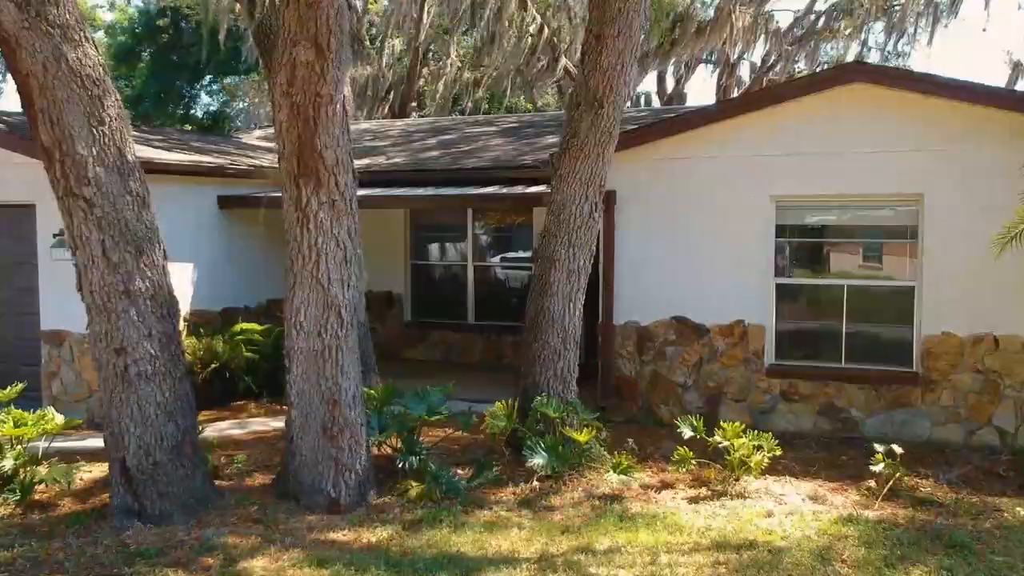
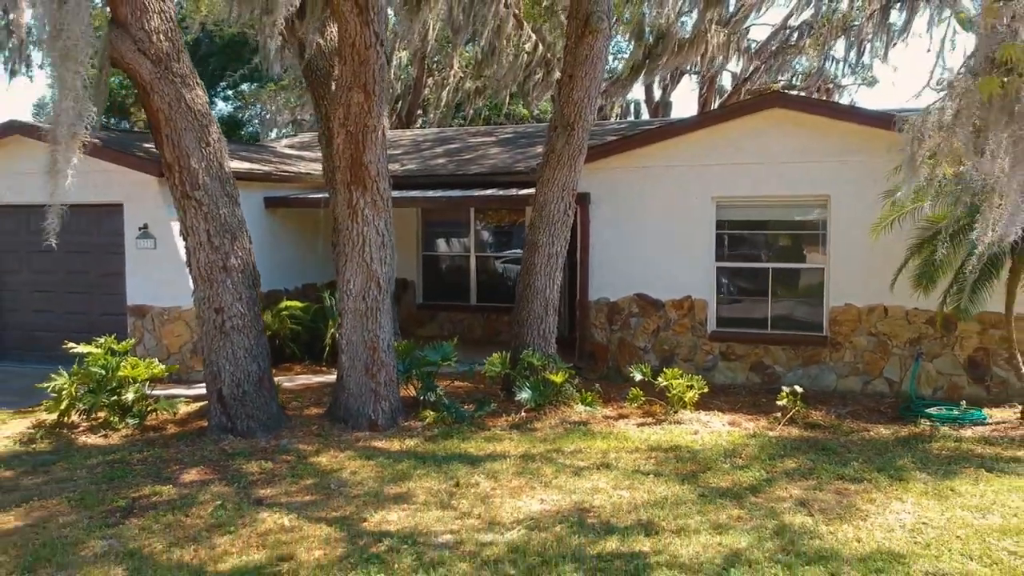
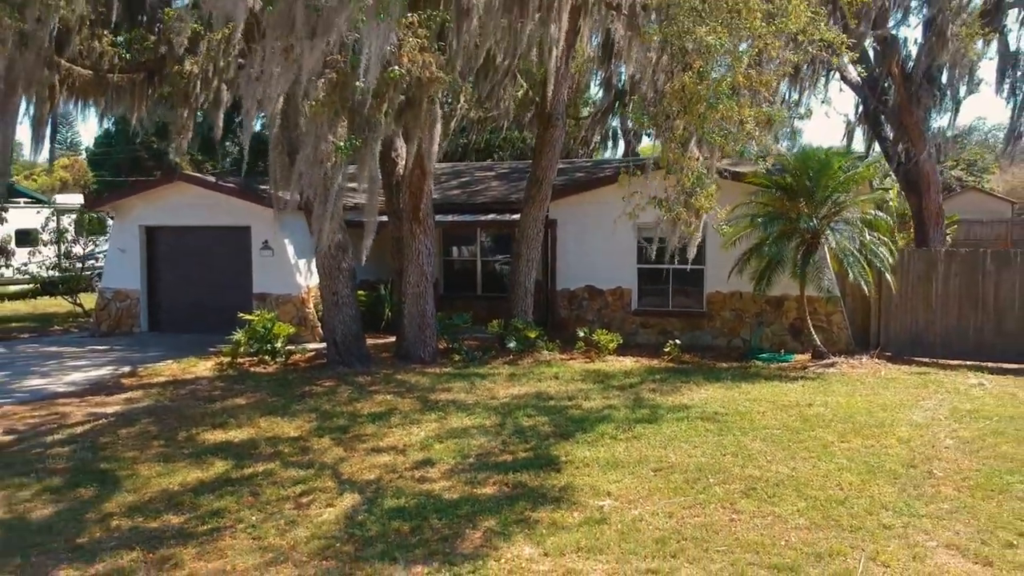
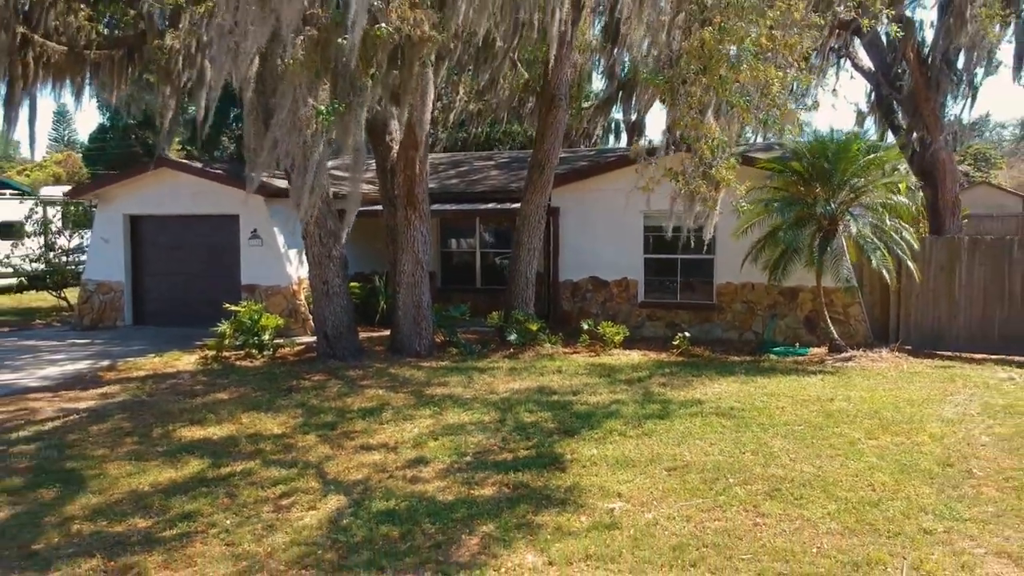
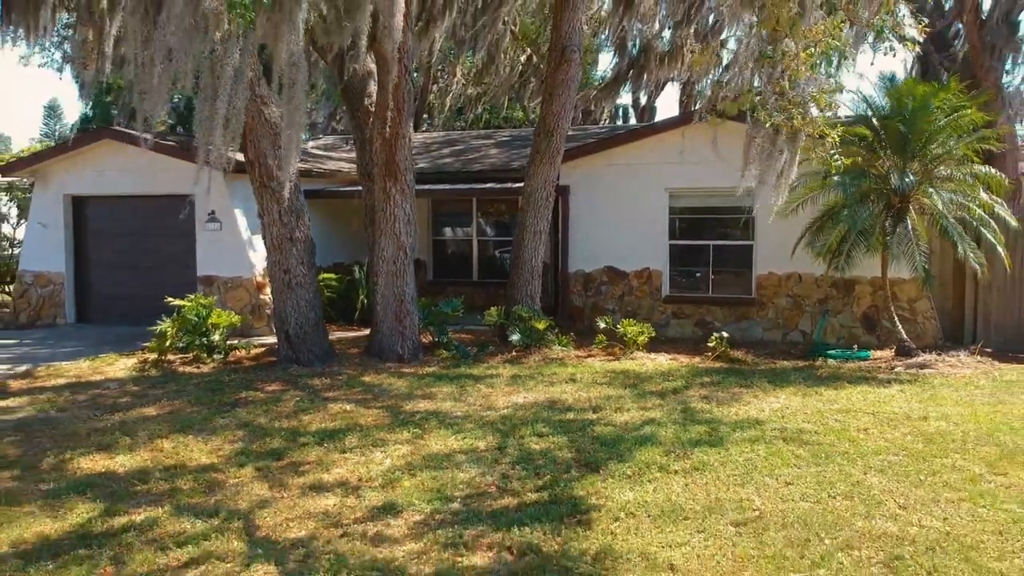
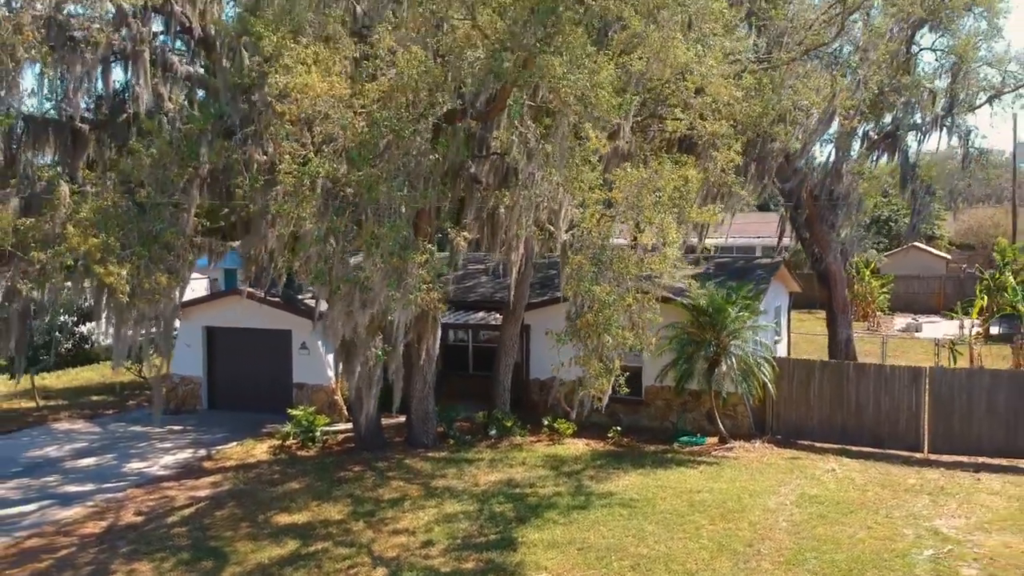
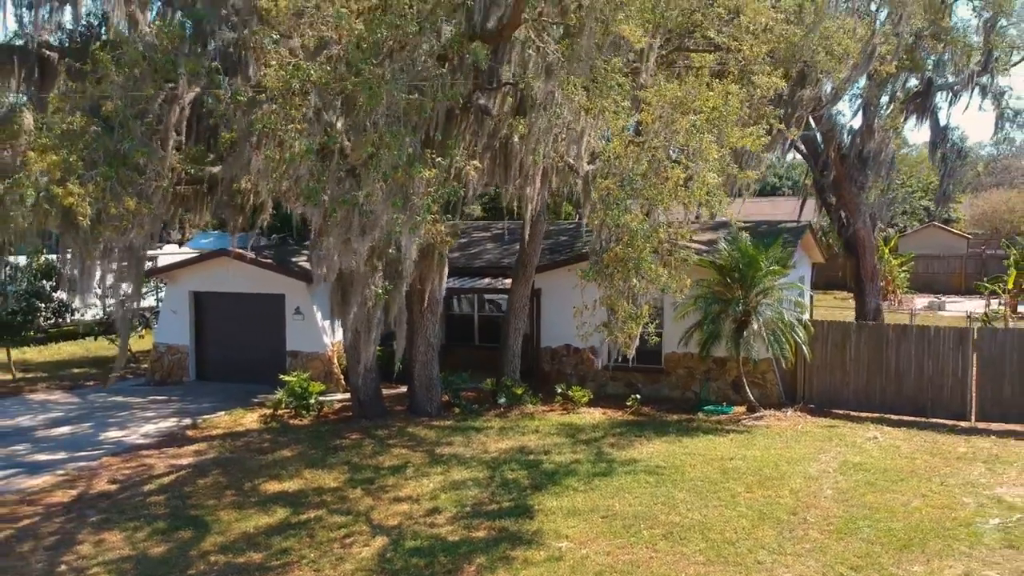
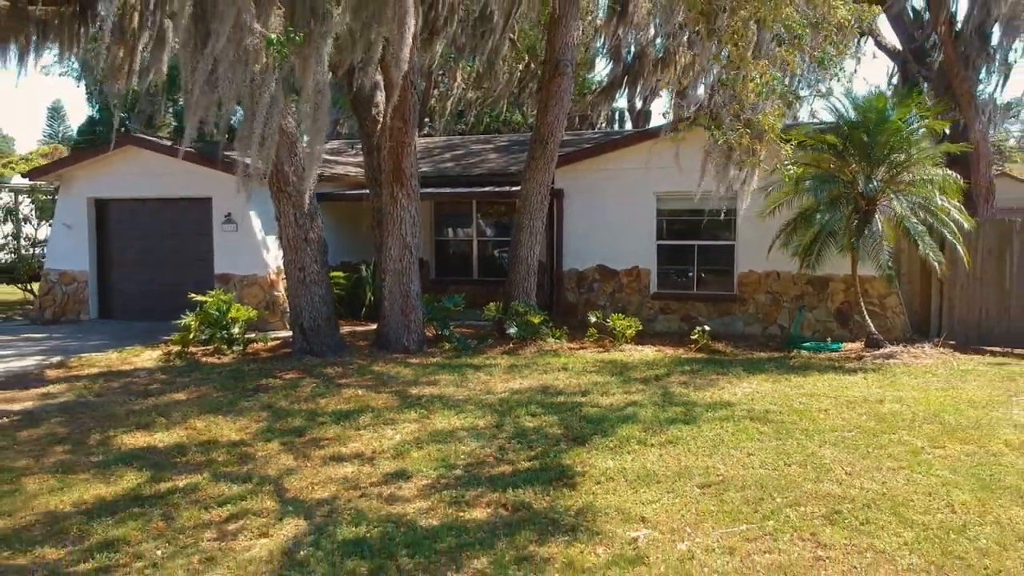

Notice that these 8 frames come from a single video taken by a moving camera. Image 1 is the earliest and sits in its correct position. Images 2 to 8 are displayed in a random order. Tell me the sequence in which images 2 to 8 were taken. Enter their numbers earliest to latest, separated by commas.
2, 5, 8, 4, 3, 7, 6
